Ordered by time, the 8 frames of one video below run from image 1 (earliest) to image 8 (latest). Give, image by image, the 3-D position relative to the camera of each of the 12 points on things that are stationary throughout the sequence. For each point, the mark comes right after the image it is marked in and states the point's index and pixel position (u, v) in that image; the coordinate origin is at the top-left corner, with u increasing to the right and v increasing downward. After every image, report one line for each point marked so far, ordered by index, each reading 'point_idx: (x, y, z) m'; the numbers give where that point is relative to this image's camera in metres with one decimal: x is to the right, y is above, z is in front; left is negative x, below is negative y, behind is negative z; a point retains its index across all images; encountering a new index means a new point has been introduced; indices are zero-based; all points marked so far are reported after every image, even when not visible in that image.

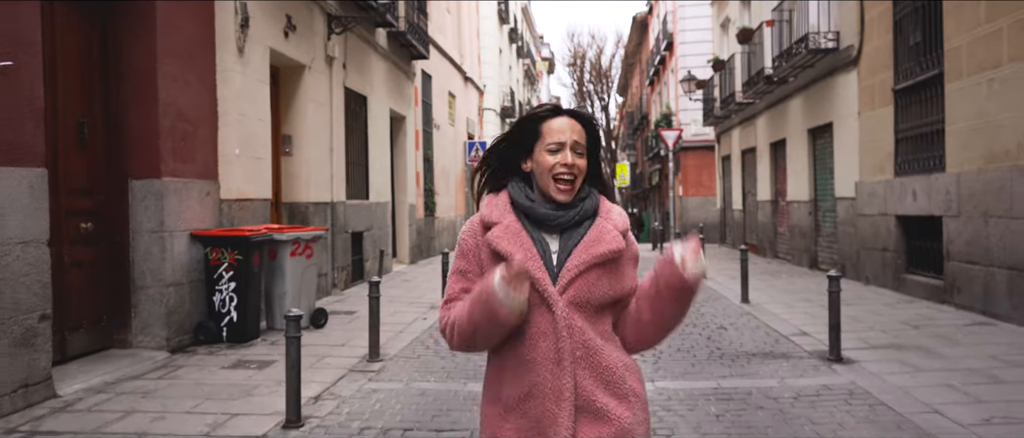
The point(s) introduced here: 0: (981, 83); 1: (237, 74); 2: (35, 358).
0: (+4.5, +1.3, +7.9) m
1: (-2.7, +1.5, +8.2) m
2: (-3.0, -0.9, +5.3) m
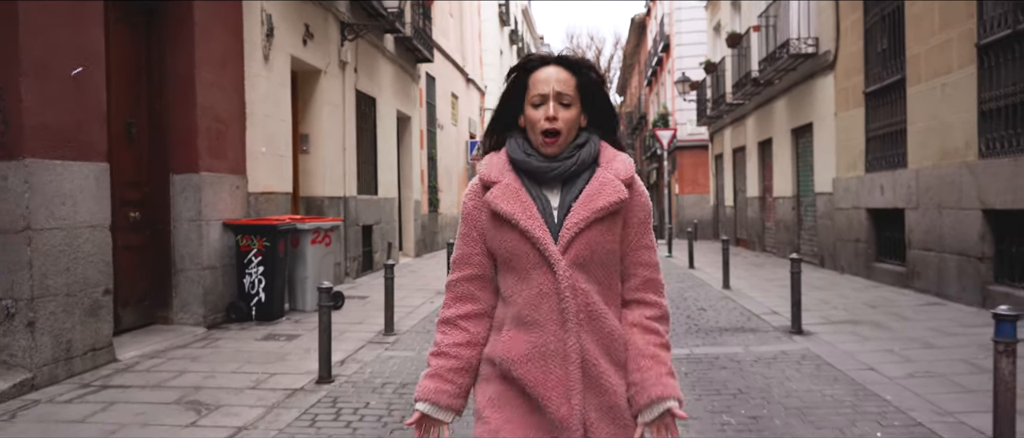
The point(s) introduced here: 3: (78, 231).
0: (+4.5, +1.4, +8.7) m
1: (-2.8, +1.5, +9.1) m
2: (-3.1, -0.8, +6.1) m
3: (-3.1, -0.1, +5.8) m
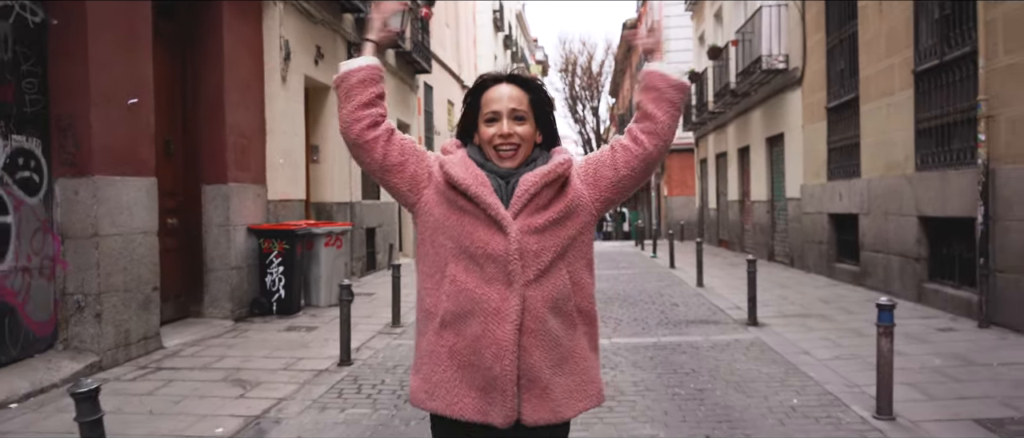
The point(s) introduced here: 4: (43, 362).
0: (+4.4, +1.3, +9.8) m
1: (-2.8, +1.5, +10.1) m
2: (-3.1, -0.9, +7.1) m
3: (-3.1, -0.1, +6.8) m
4: (-3.5, -1.1, +6.2) m
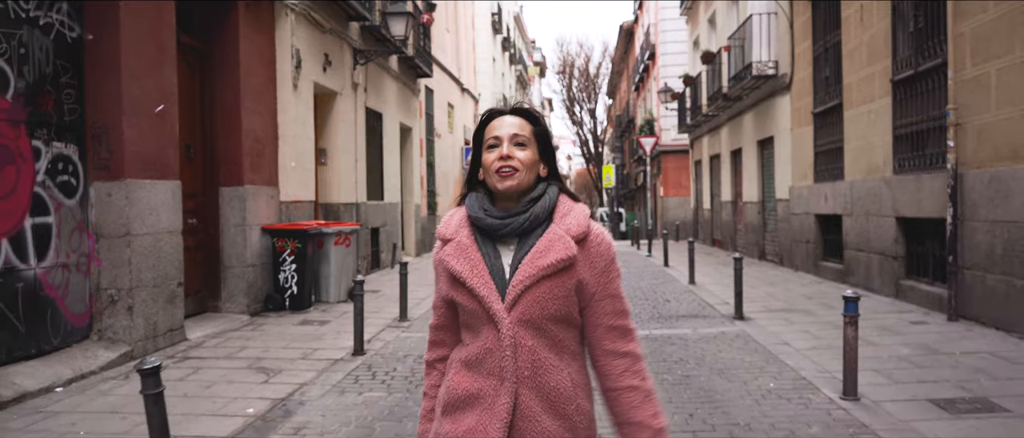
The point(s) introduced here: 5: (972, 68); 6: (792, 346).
0: (+4.4, +1.3, +10.3) m
1: (-2.8, +1.5, +10.6) m
2: (-3.1, -0.9, +7.6) m
3: (-3.1, -0.1, +7.4) m
4: (-3.5, -1.1, +6.7) m
5: (+4.1, +1.4, +7.4) m
6: (+2.4, -1.1, +7.1) m
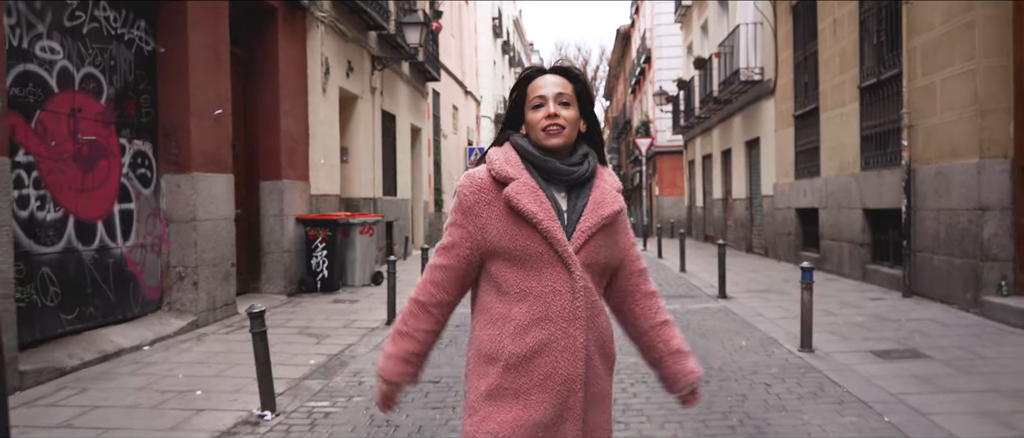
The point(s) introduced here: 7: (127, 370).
0: (+4.5, +1.4, +11.5) m
1: (-2.7, +1.6, +11.7) m
2: (-3.0, -0.7, +8.8) m
3: (-3.0, 0.0, +8.5) m
4: (-3.4, -0.9, +7.8) m
5: (+4.3, +1.5, +8.6) m
6: (+2.5, -1.0, +8.2) m
7: (-2.9, -1.1, +6.1) m
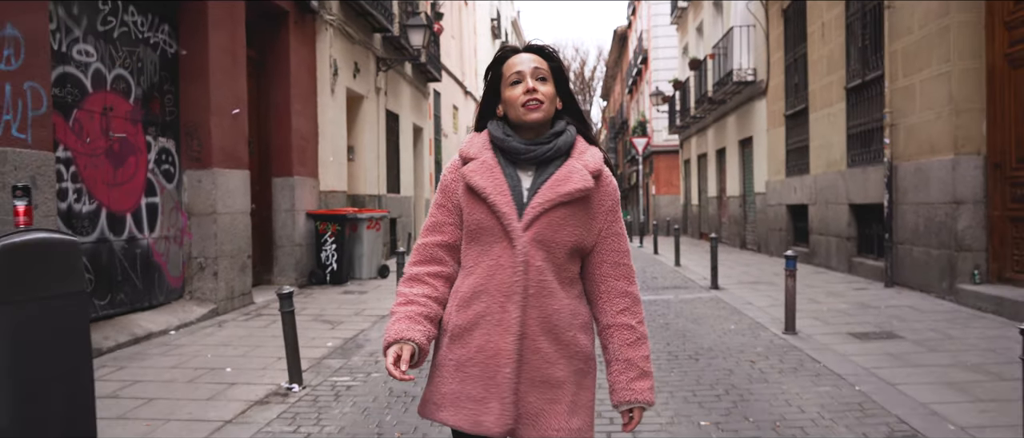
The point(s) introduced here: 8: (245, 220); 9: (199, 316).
0: (+4.5, +1.5, +12.0) m
1: (-2.7, +1.7, +12.2) m
2: (-3.0, -0.7, +9.2) m
3: (-3.0, 0.0, +8.9) m
4: (-3.3, -0.9, +8.2) m
5: (+4.3, +1.5, +9.1) m
6: (+2.5, -0.9, +8.7) m
7: (-2.8, -1.1, +6.6) m
8: (-3.0, 0.0, +9.2) m
9: (-3.1, -1.0, +8.1) m
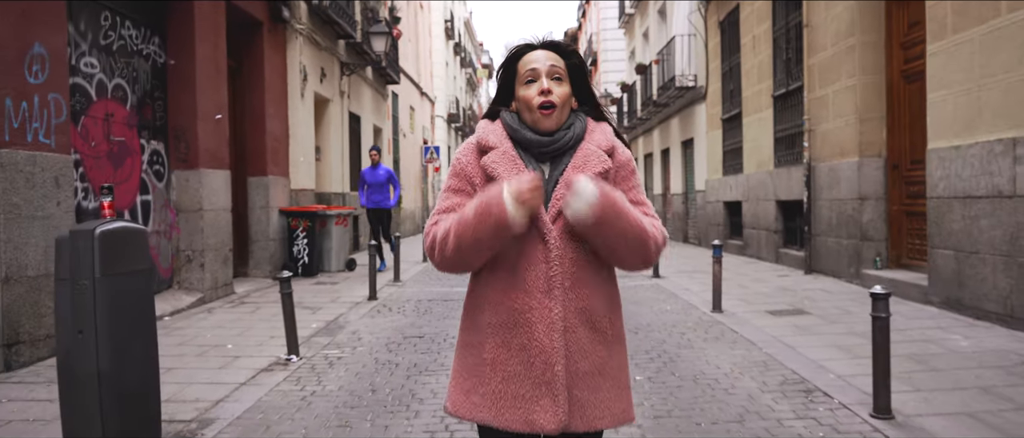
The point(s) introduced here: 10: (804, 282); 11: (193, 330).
0: (+3.9, +1.6, +13.2) m
1: (-3.4, +1.7, +13.0) m
2: (-3.4, -0.6, +10.0) m
3: (-3.4, +0.1, +9.7) m
4: (-3.7, -0.8, +9.0) m
5: (+3.8, +1.6, +10.3) m
6: (+2.1, -0.8, +9.8) m
7: (-3.1, -1.0, +7.4) m
8: (-3.4, 0.0, +10.0) m
9: (-3.5, -0.9, +8.9) m
10: (+3.5, -0.7, +9.8) m
11: (-2.9, -1.0, +7.6) m
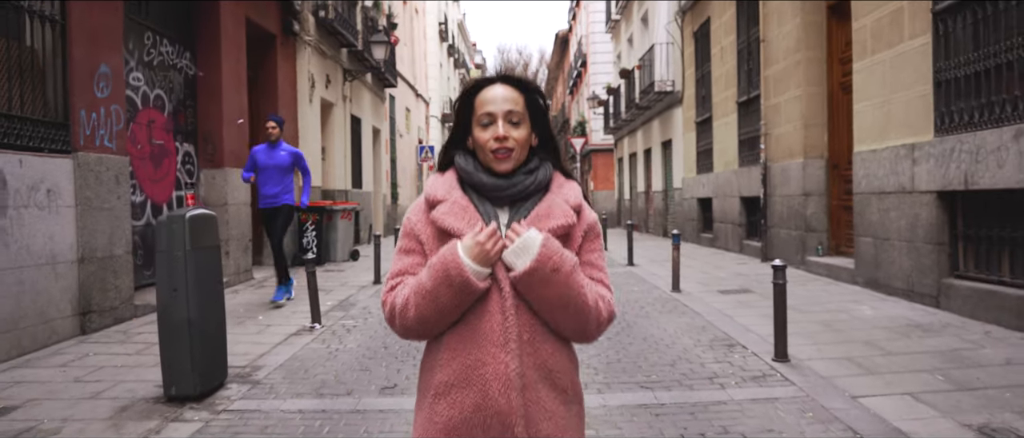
0: (+3.7, +1.7, +14.5) m
1: (-3.5, +1.8, +14.2) m
2: (-3.6, -0.5, +11.3) m
3: (-3.6, +0.2, +11.0) m
4: (-3.9, -0.7, +10.3) m
5: (+3.7, +1.7, +11.6) m
6: (+1.9, -0.8, +11.1) m
7: (-3.3, -0.9, +8.7) m
8: (-3.6, +0.1, +11.2) m
9: (-3.6, -0.8, +10.2) m
10: (+3.3, -0.7, +11.1) m
11: (-3.1, -0.9, +8.9) m
